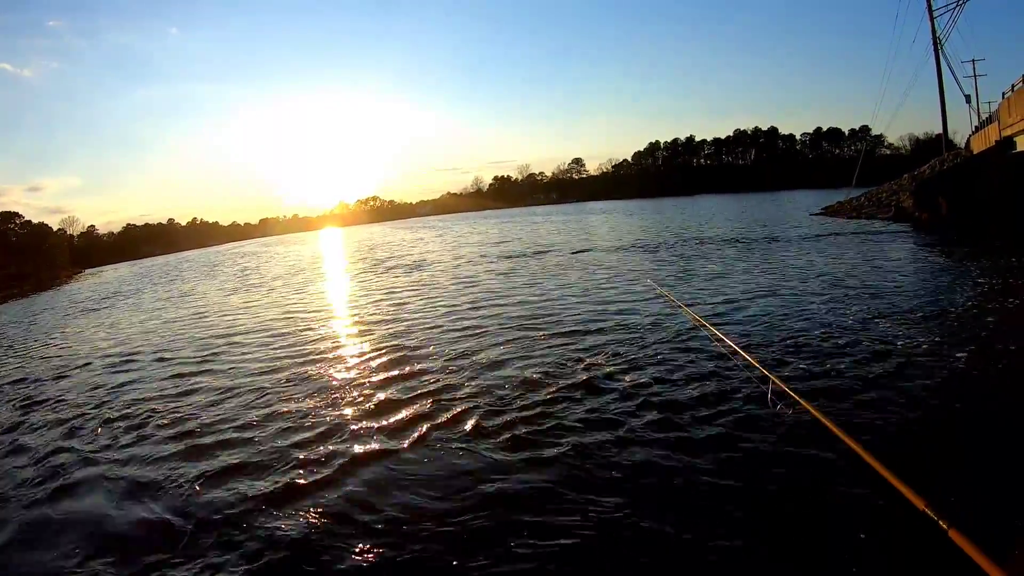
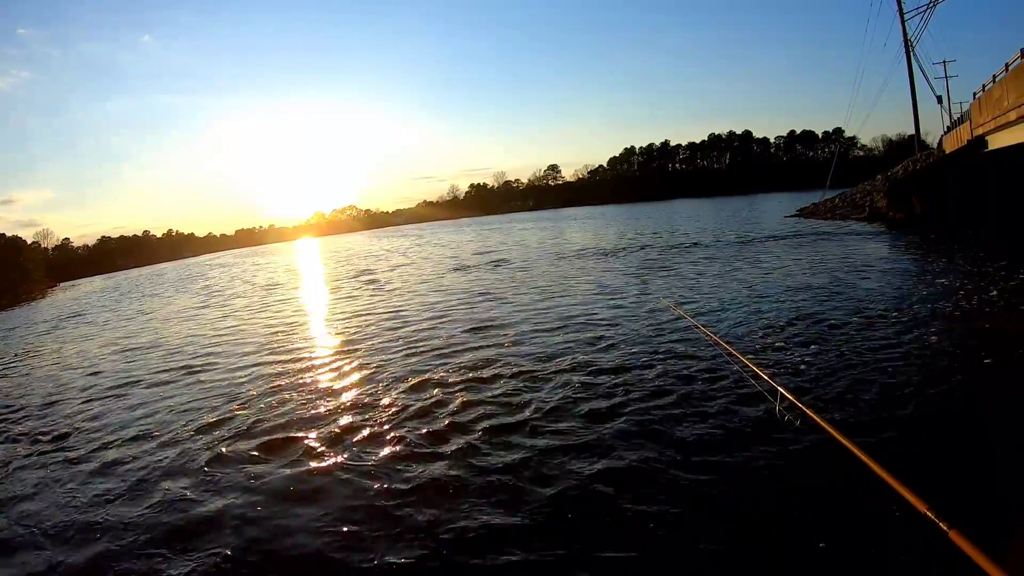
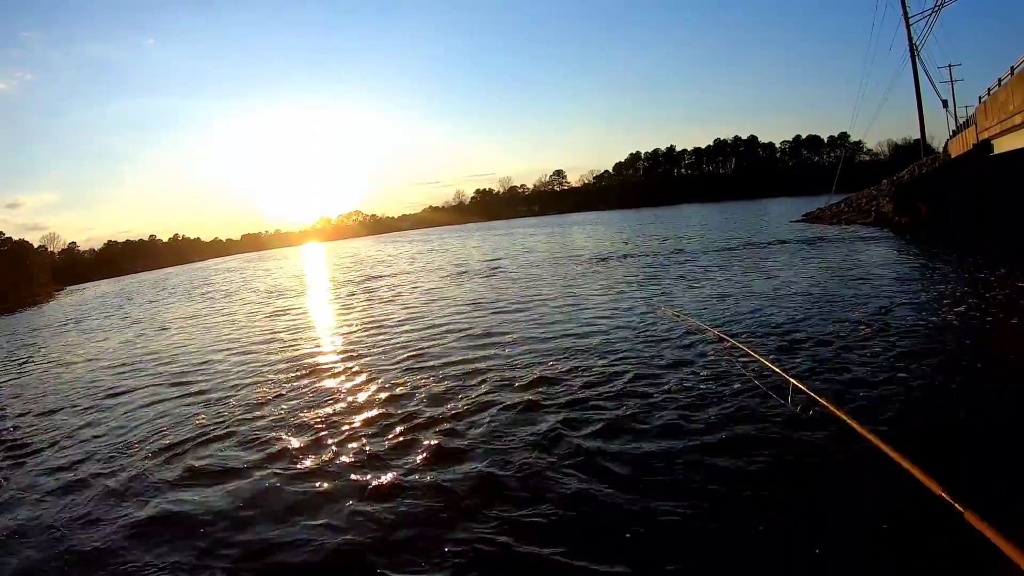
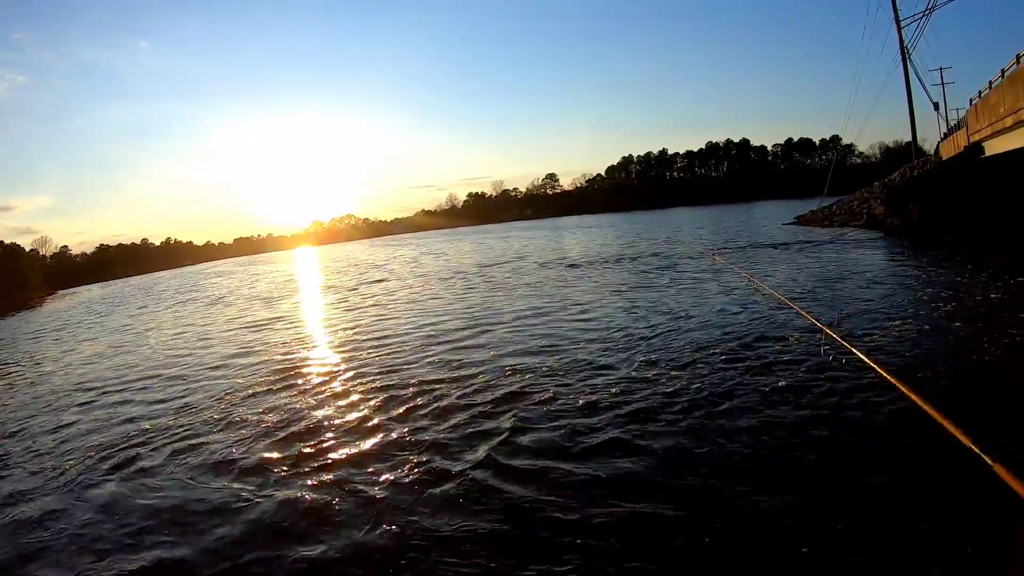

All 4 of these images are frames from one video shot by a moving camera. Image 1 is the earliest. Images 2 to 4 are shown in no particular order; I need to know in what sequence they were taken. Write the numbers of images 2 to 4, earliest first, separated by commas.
2, 3, 4
